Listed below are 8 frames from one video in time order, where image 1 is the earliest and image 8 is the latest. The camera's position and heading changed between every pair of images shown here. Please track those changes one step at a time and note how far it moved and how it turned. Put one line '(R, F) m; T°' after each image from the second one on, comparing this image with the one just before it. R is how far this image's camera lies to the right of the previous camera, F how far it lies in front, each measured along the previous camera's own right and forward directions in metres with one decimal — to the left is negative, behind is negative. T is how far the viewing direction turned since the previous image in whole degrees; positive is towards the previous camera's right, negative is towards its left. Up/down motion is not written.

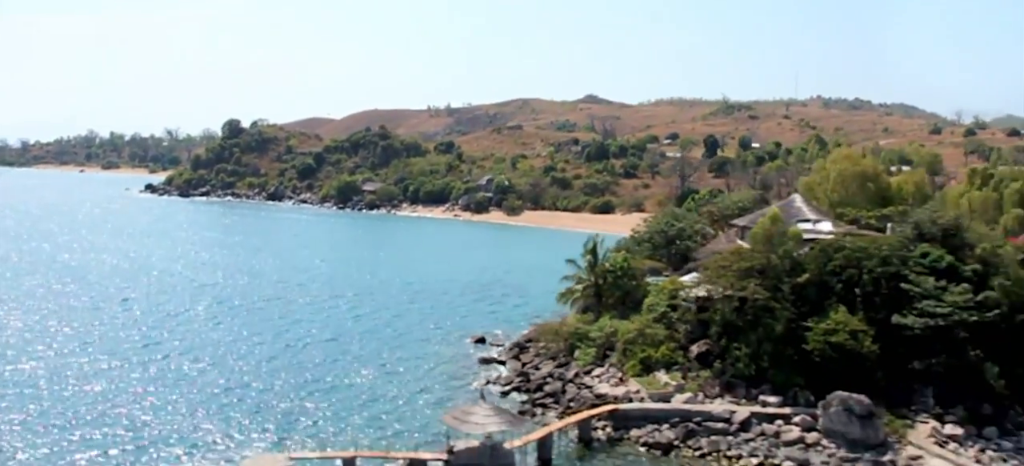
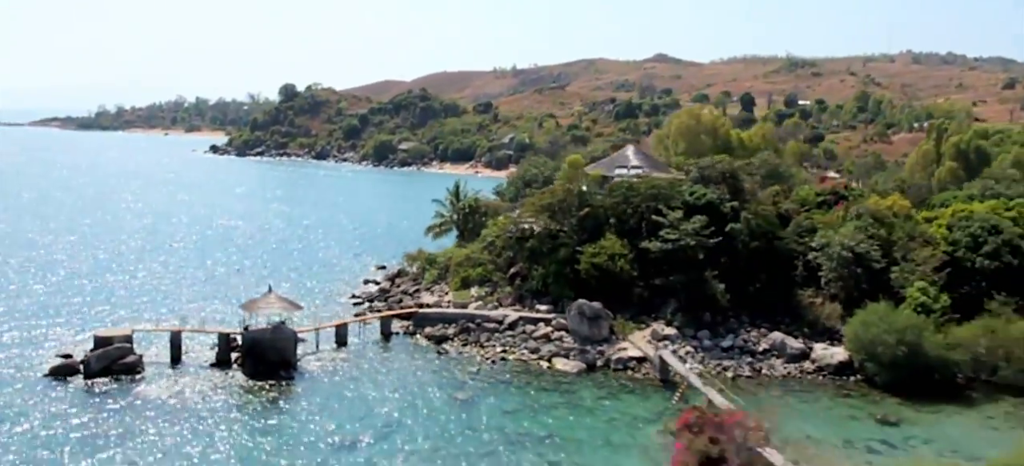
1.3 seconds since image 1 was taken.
(+12.6, -7.4) m; -6°
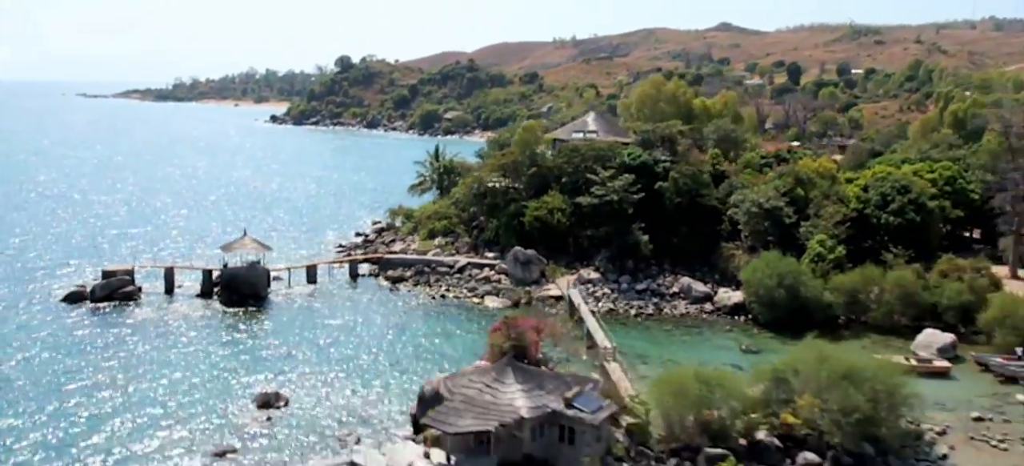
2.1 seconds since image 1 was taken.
(+6.4, -4.7) m; -5°
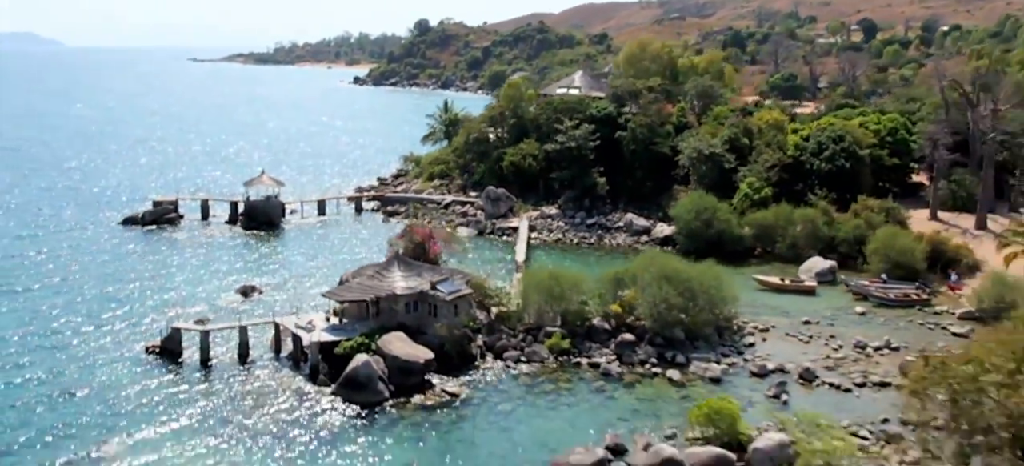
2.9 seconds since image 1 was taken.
(+7.2, -6.2) m; -7°
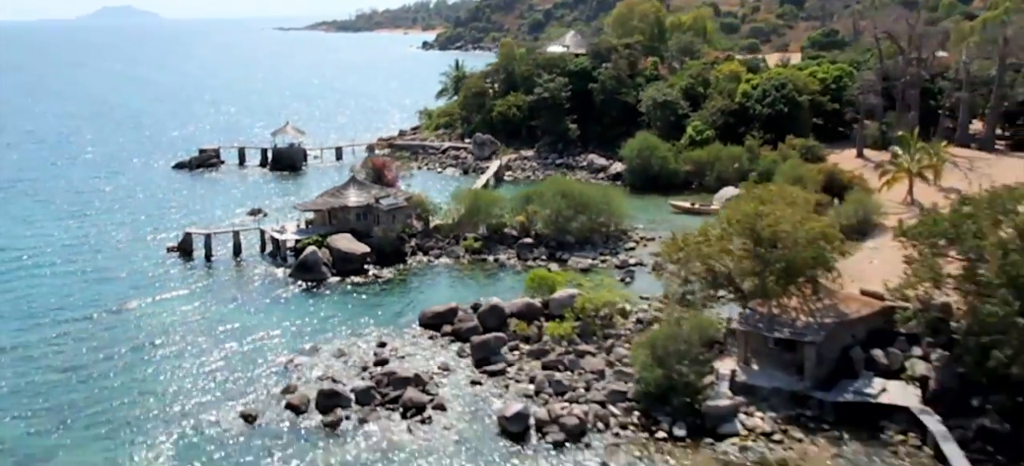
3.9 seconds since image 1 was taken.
(+7.1, -7.4) m; -6°
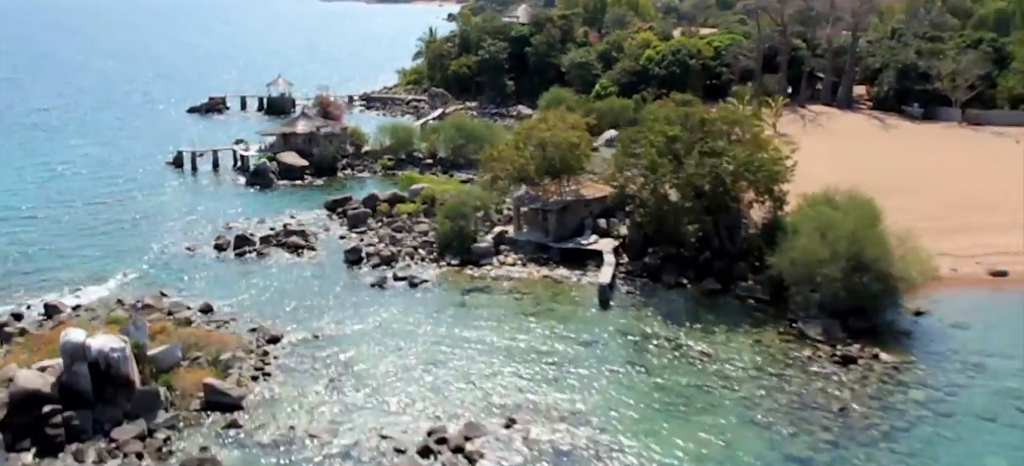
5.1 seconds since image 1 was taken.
(+7.9, -10.9) m; -3°
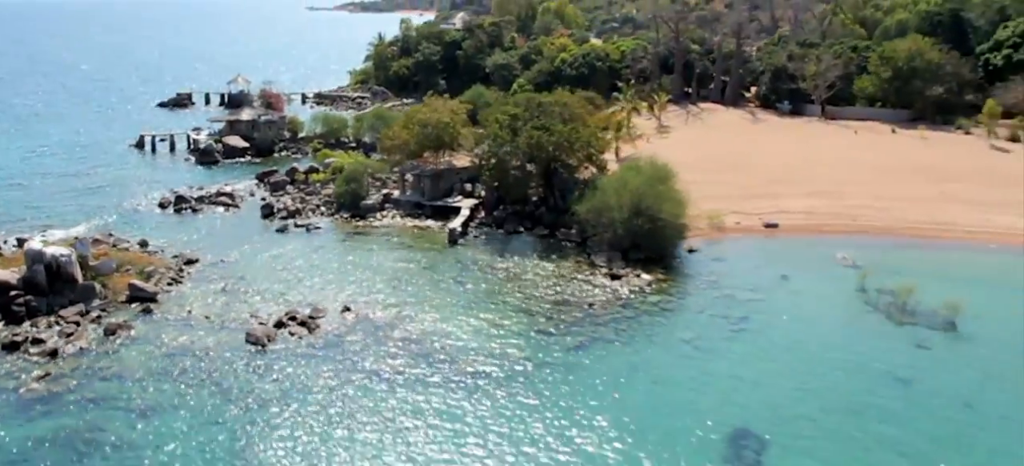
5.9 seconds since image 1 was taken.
(+5.4, -8.1) m; +1°
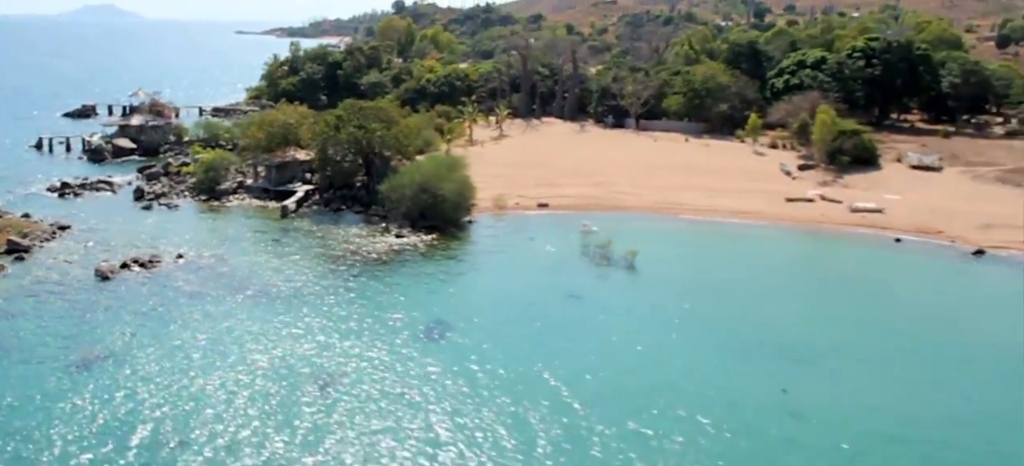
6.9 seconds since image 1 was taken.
(+6.7, -10.0) m; +4°
